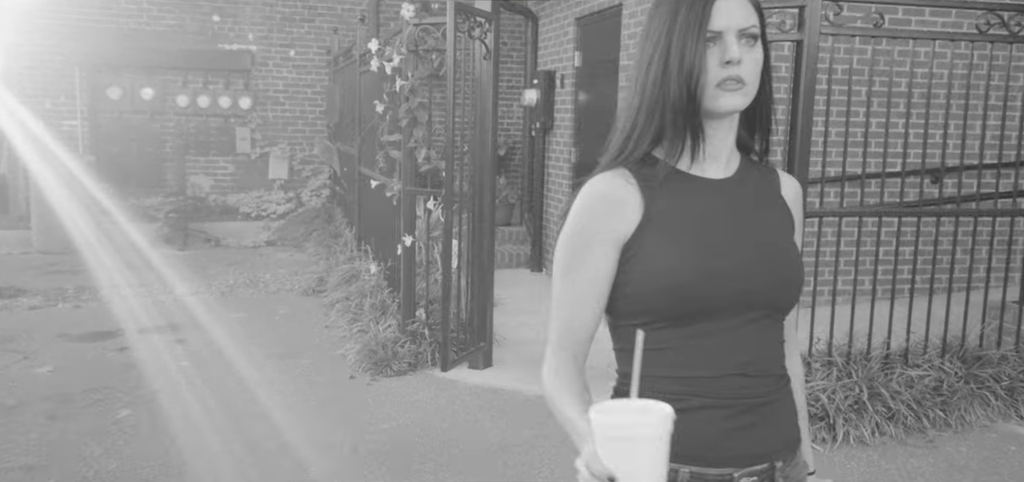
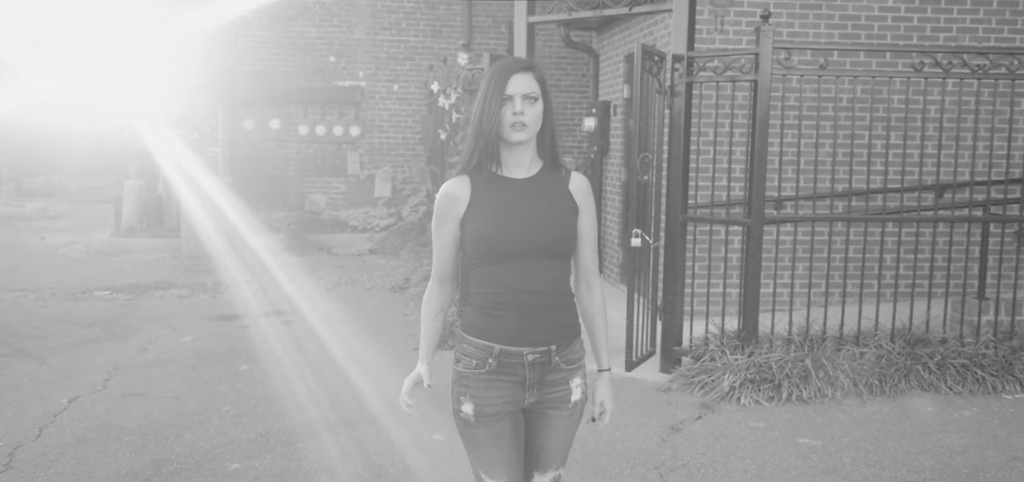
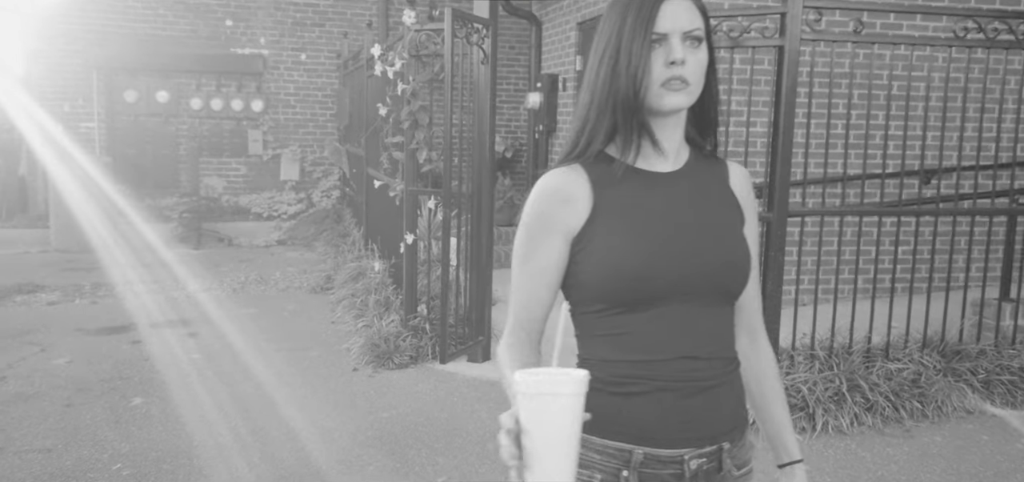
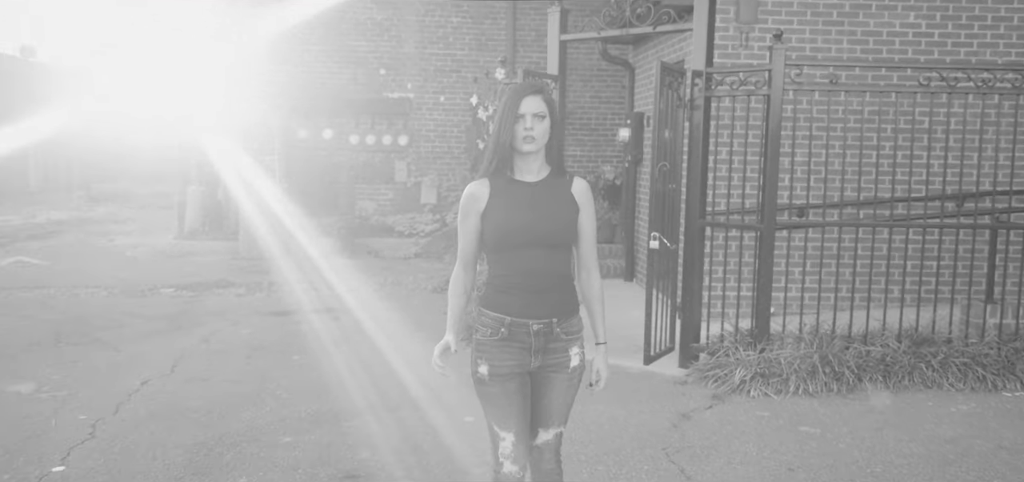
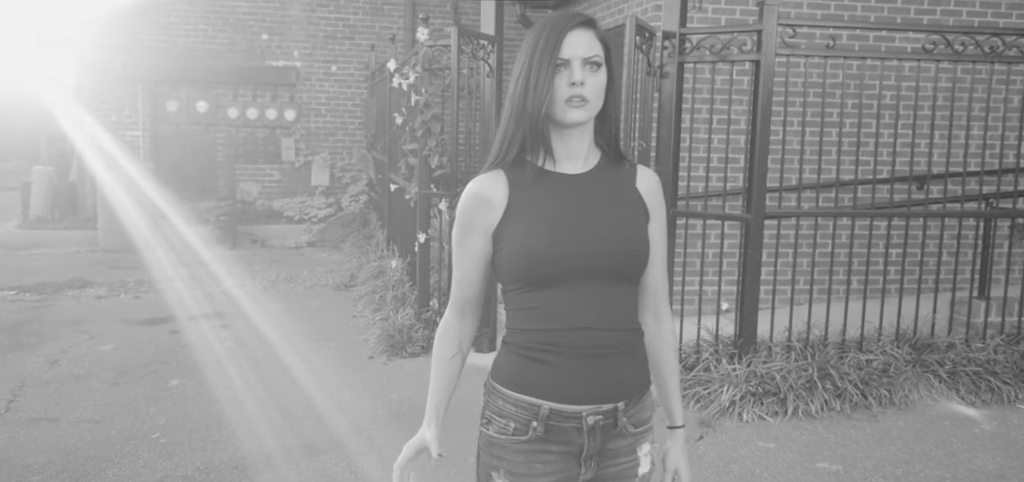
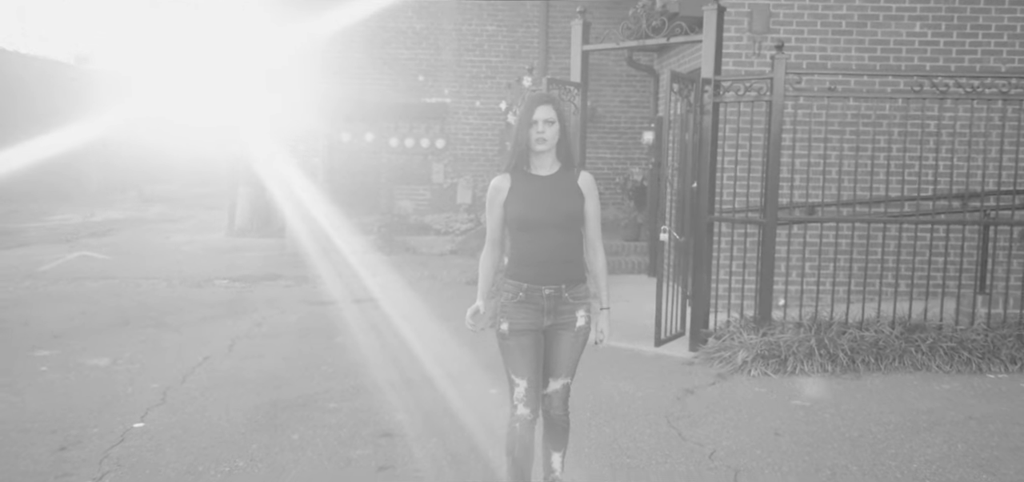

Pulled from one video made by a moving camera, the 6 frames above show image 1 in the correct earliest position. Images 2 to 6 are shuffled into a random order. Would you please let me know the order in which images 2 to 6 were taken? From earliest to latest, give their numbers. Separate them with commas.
3, 5, 2, 4, 6
